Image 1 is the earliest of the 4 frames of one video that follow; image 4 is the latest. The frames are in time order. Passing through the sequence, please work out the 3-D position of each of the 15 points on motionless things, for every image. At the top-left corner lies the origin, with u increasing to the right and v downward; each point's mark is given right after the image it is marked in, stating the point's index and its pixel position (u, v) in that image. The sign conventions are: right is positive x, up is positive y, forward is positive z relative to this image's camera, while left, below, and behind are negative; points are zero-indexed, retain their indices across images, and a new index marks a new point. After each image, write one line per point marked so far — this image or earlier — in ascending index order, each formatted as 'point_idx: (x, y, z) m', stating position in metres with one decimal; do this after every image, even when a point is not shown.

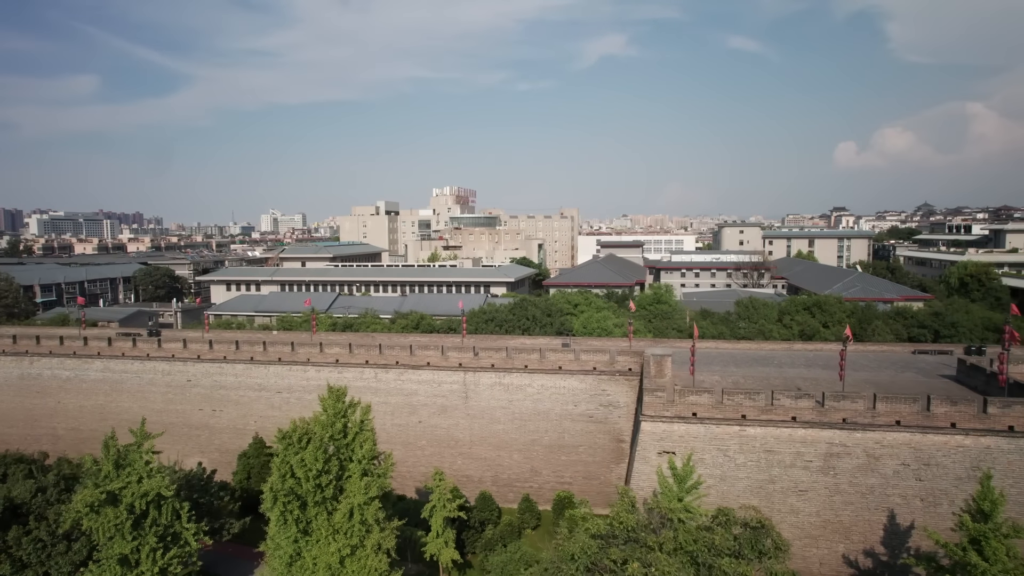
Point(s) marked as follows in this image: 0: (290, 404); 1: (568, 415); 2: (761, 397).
0: (-5.1, -2.7, +13.6) m
1: (+1.2, -2.6, +12.3) m
2: (+3.7, -1.6, +8.8) m
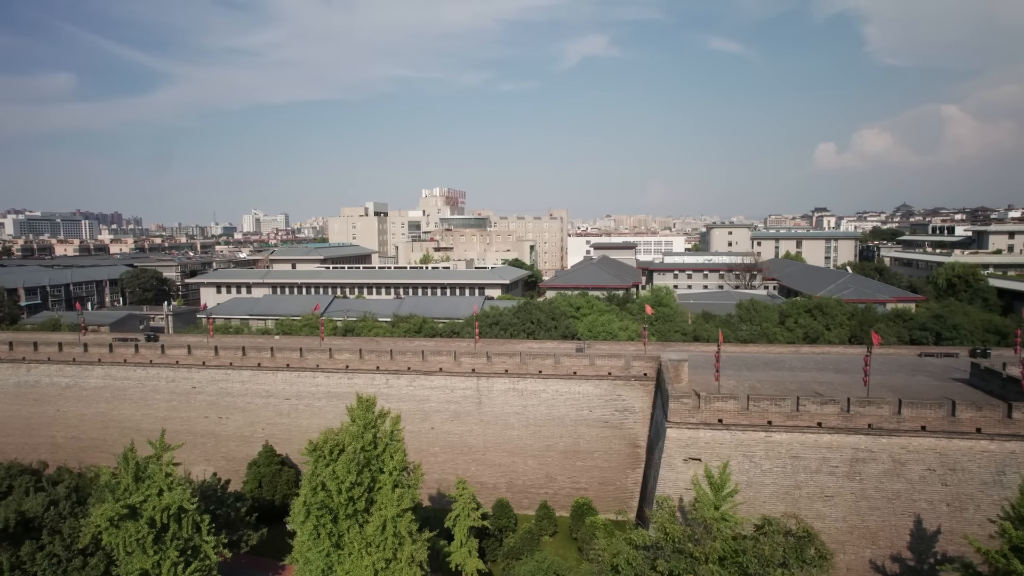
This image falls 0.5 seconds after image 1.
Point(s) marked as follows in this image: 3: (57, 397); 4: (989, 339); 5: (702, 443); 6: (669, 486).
0: (-4.8, -2.8, +13.4) m
1: (+1.5, -2.7, +12.3) m
2: (+4.1, -1.7, +8.8) m
3: (-11.2, -2.7, +14.5) m
4: (+13.8, -1.5, +17.1) m
5: (+2.9, -2.3, +9.0) m
6: (+2.4, -3.0, +9.1) m
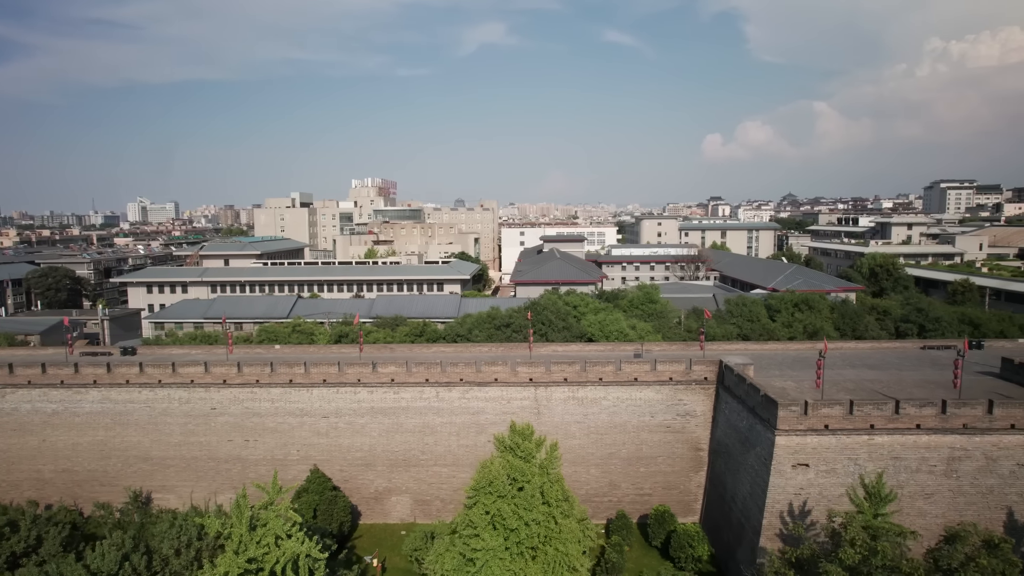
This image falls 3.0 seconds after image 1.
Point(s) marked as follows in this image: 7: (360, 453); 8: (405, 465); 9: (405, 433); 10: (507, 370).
0: (-3.6, -3.0, +12.5) m
1: (+2.8, -2.9, +12.2) m
2: (+5.8, -1.8, +9.1) m
3: (-10.1, -2.9, +12.7) m
4: (+14.3, -1.3, +18.7) m
5: (+4.6, -2.5, +9.1) m
6: (+4.1, -3.2, +9.2) m
7: (-3.2, -3.5, +12.4) m
8: (-2.3, -3.7, +12.4) m
9: (-2.3, -3.0, +12.4) m
10: (-0.1, -1.7, +12.3) m
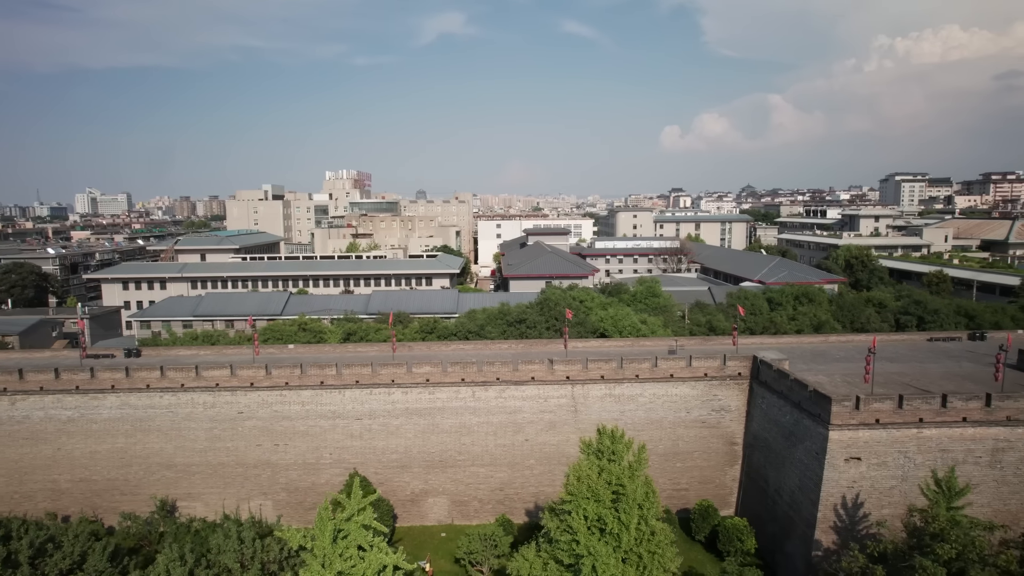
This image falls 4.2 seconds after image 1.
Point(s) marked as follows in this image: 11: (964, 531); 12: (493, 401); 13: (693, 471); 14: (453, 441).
0: (-2.9, -3.0, +12.2) m
1: (+3.5, -2.8, +12.3) m
2: (+6.7, -1.8, +9.4) m
3: (-9.3, -3.0, +12.1) m
4: (+14.7, -1.1, +19.3) m
5: (+5.5, -2.4, +9.3) m
6: (+5.1, -3.2, +9.4) m
7: (-2.4, -3.5, +12.2) m
8: (-1.5, -3.7, +12.3) m
9: (-1.5, -3.0, +12.3) m
10: (+0.7, -1.7, +12.2) m
11: (+5.1, -2.8, +6.7) m
12: (-0.4, -2.3, +12.3) m
13: (+3.8, -3.8, +12.4) m
14: (-1.2, -3.2, +12.3) m
